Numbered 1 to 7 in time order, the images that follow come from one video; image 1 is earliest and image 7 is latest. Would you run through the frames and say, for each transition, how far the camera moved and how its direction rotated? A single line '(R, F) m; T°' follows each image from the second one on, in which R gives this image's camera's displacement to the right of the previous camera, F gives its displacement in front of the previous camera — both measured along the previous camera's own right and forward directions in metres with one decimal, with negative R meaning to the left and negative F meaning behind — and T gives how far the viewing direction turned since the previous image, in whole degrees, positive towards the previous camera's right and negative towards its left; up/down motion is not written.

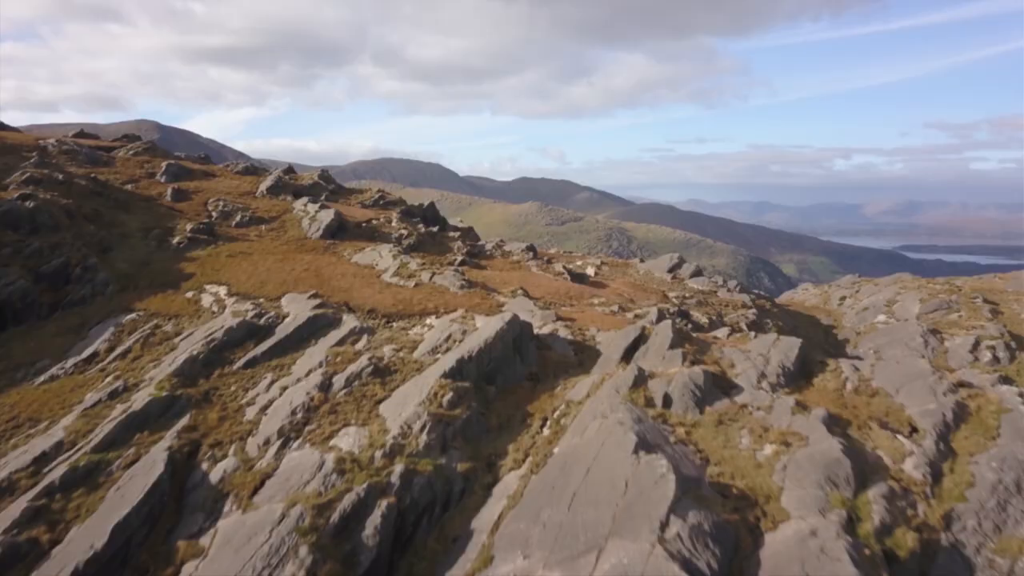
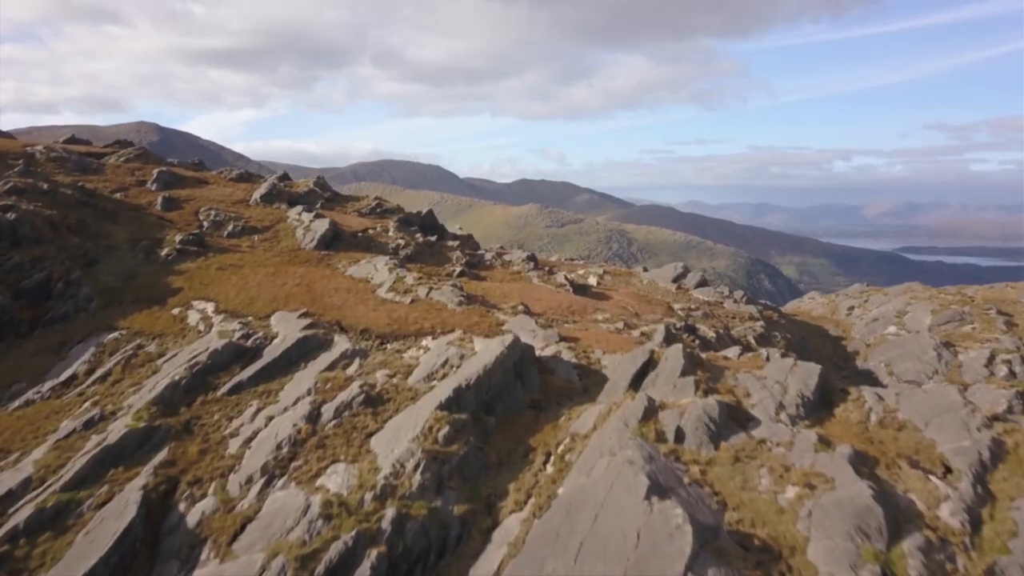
(0.0, +2.2) m; 0°
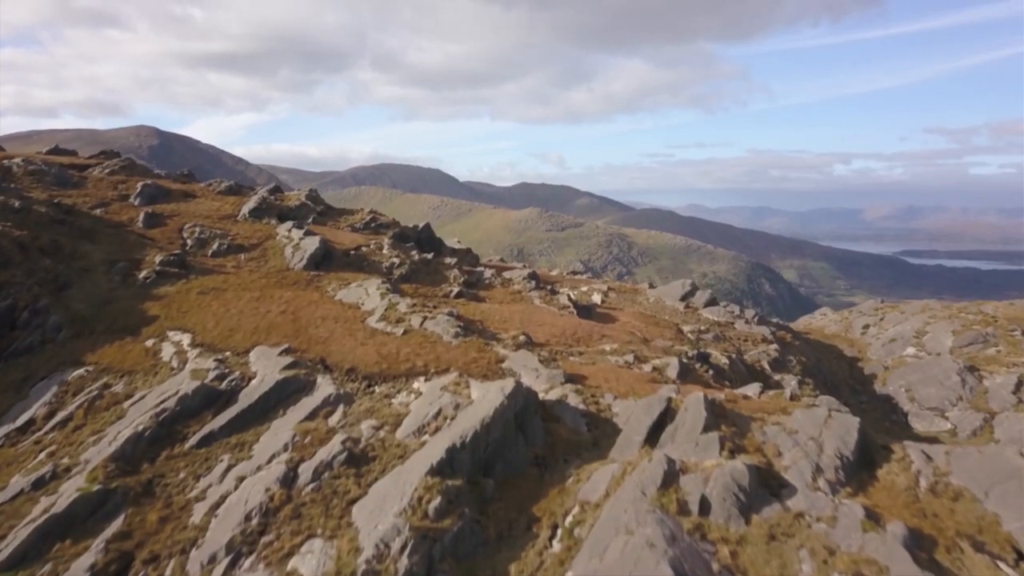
(0.0, +3.7) m; 0°
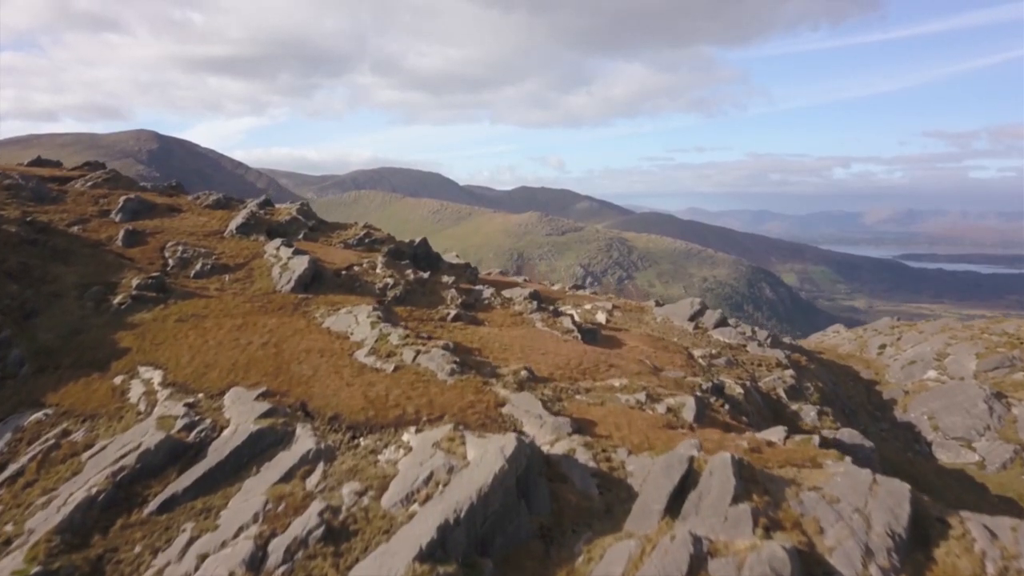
(-0.1, +3.8) m; 0°
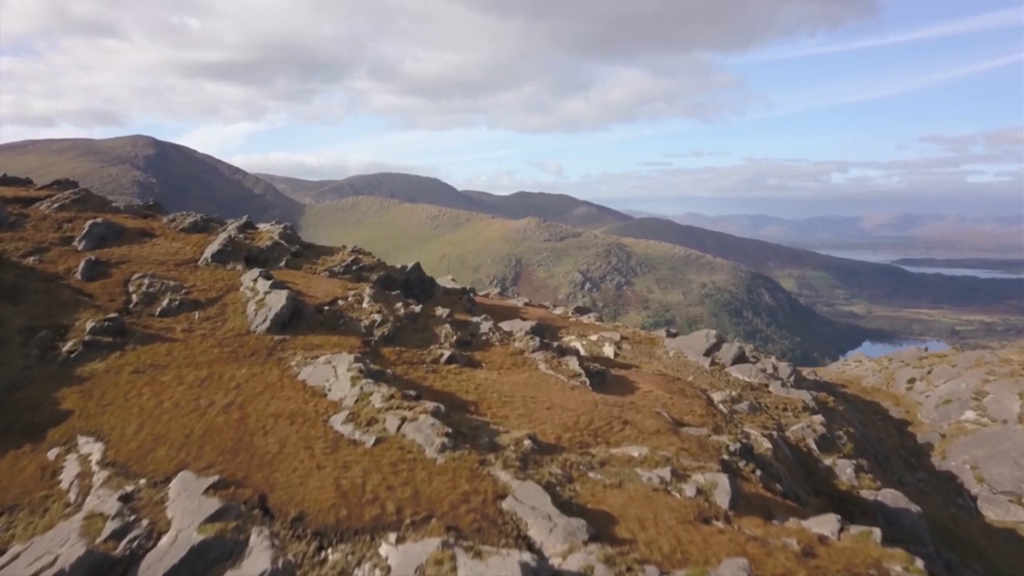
(-0.2, +6.2) m; 0°
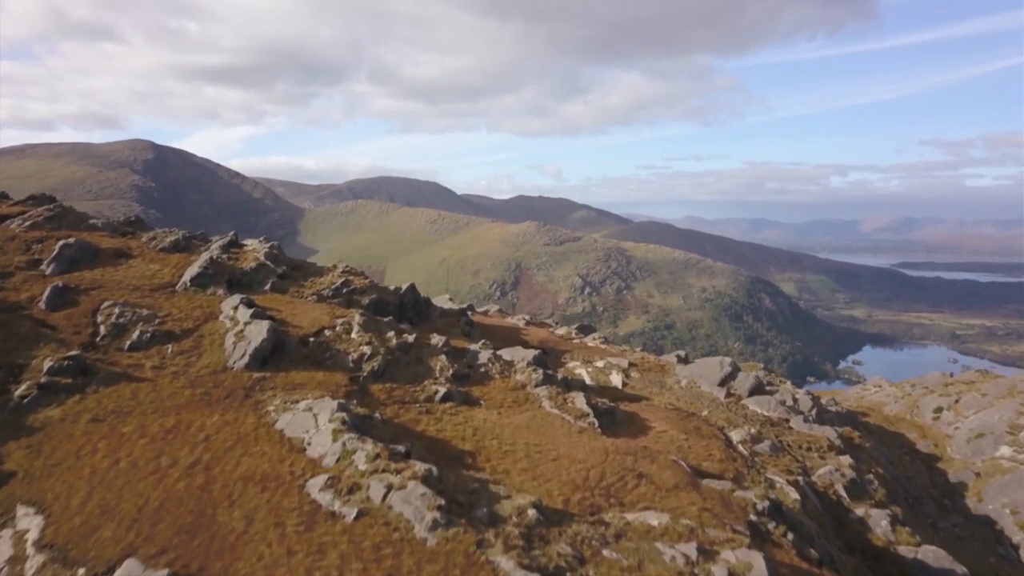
(-0.1, +4.7) m; 0°
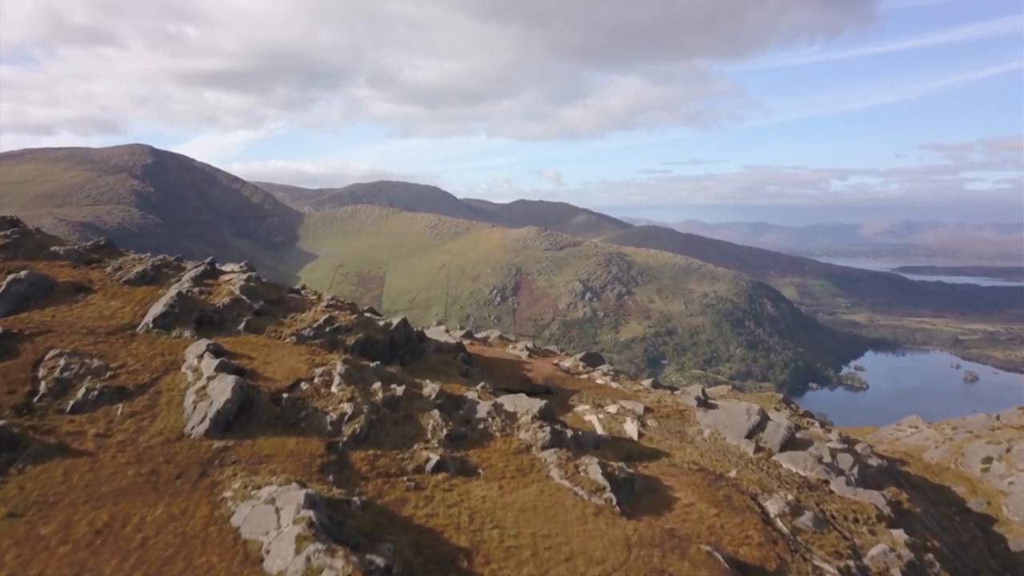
(-0.2, +7.1) m; 0°
